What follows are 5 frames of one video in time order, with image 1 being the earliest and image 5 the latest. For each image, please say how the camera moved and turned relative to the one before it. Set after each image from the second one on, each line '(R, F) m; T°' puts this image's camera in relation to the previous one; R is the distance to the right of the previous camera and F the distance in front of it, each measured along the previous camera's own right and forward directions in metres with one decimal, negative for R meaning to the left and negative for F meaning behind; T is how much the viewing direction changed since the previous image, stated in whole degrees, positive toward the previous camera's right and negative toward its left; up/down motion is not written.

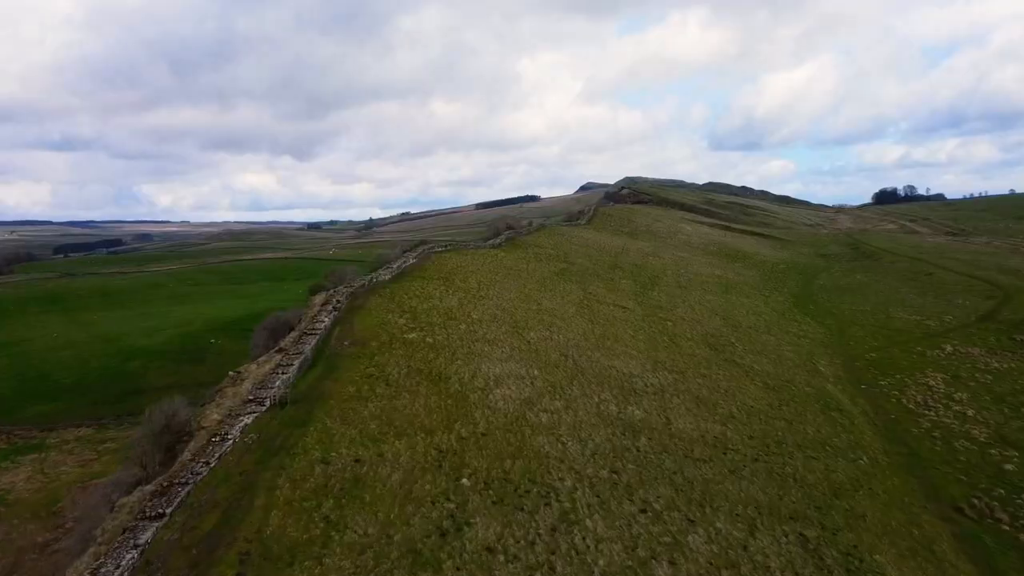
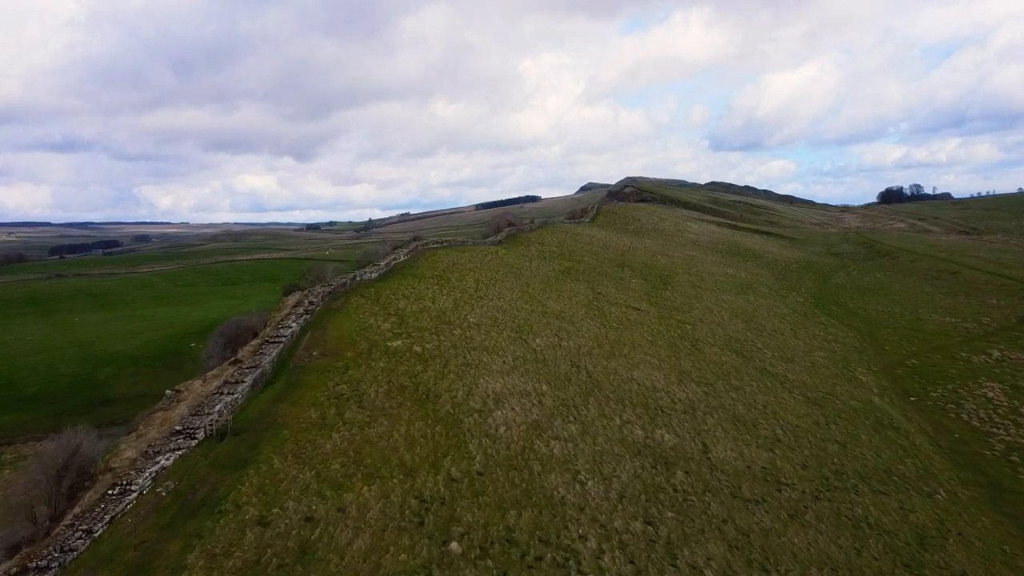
(-0.1, +4.6) m; 0°
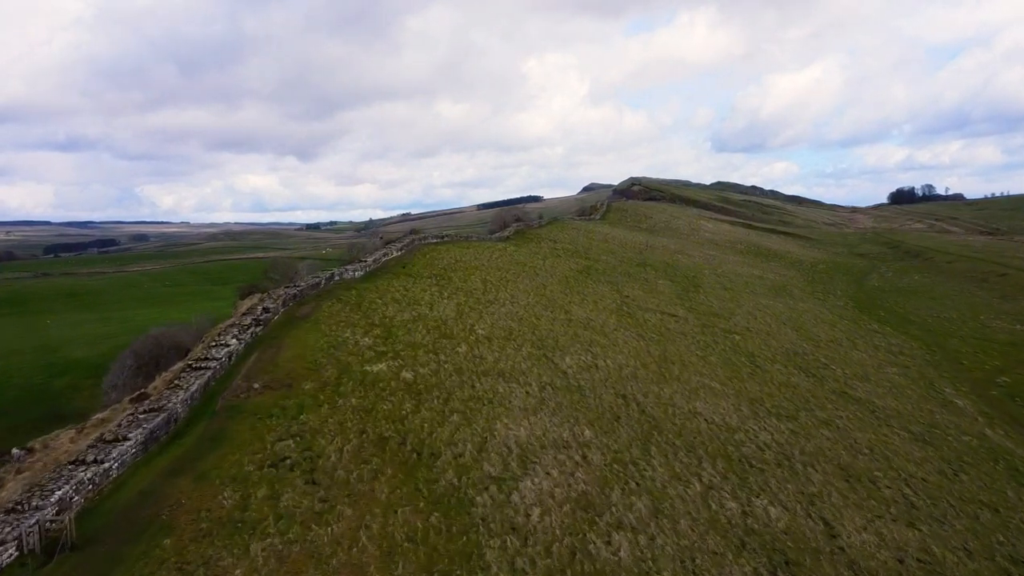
(-0.7, +7.0) m; 0°
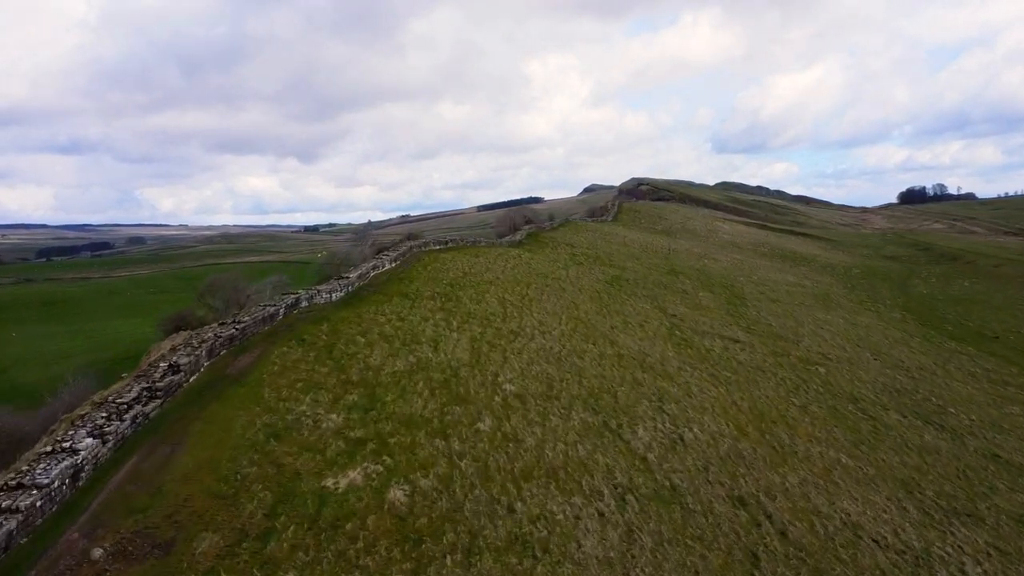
(-1.0, +7.6) m; 0°
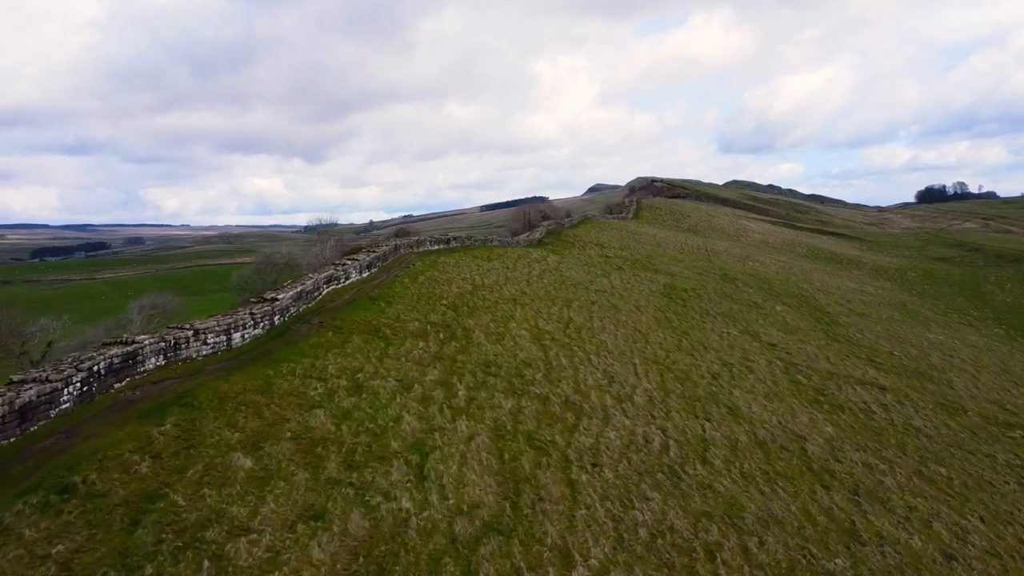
(-0.9, +10.2) m; 0°
